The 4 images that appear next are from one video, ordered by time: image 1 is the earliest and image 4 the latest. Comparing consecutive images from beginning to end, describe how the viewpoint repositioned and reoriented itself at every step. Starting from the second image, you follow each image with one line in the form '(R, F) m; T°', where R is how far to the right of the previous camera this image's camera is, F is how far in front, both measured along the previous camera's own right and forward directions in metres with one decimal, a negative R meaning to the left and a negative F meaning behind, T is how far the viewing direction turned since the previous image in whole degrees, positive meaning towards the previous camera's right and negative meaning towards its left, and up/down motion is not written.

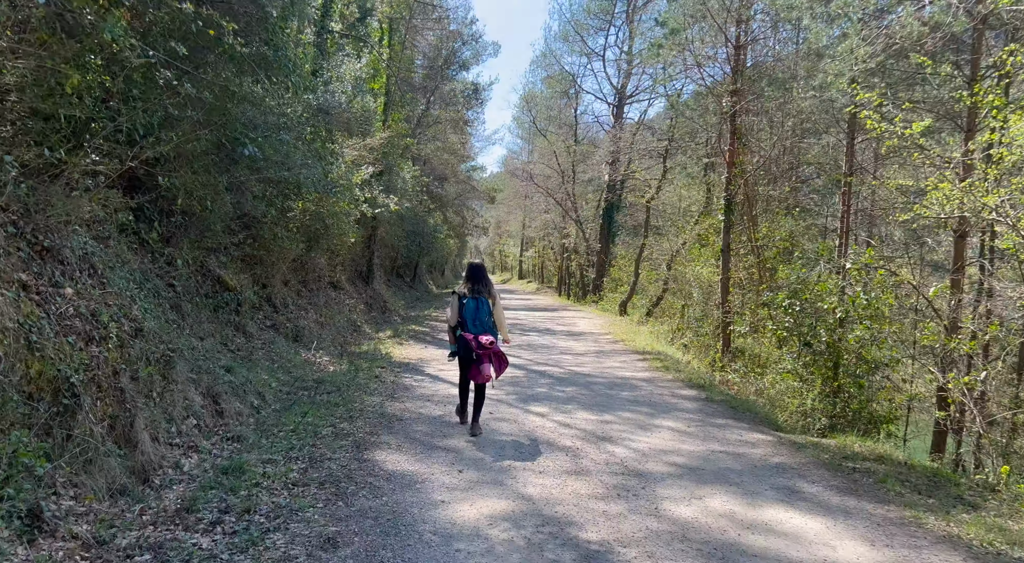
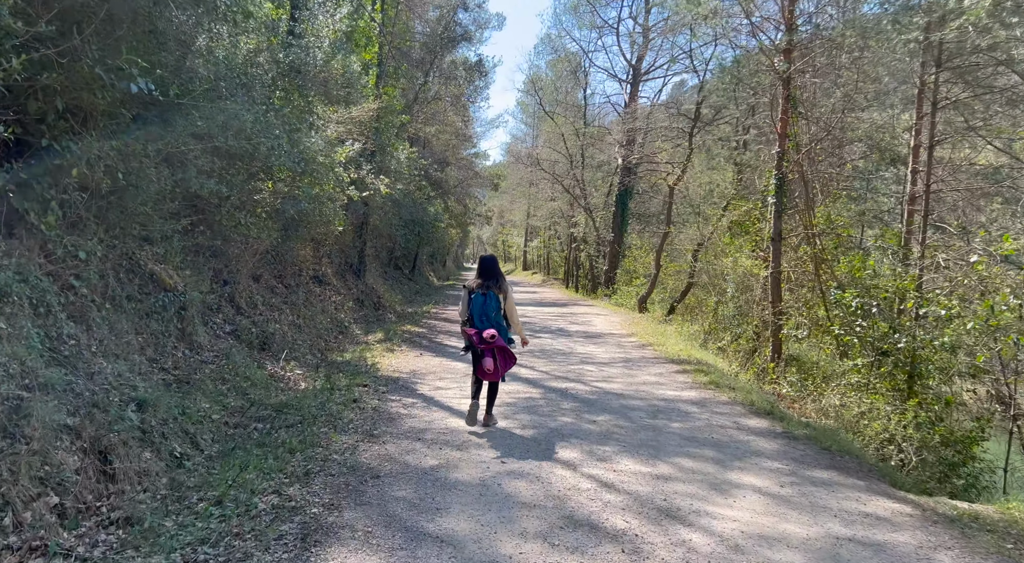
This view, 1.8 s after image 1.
(-0.1, +2.2) m; 0°
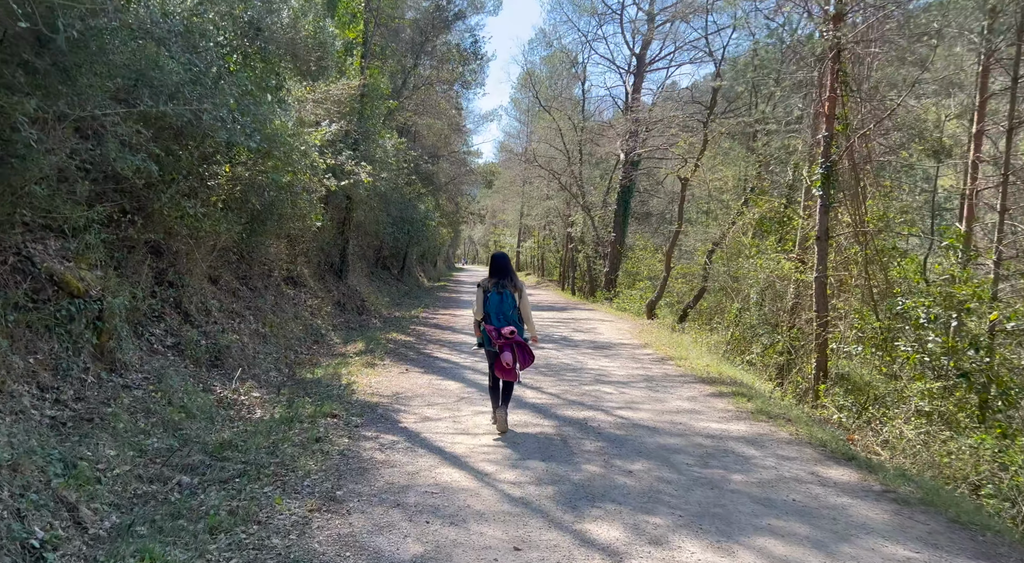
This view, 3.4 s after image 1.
(-0.2, +1.8) m; +1°
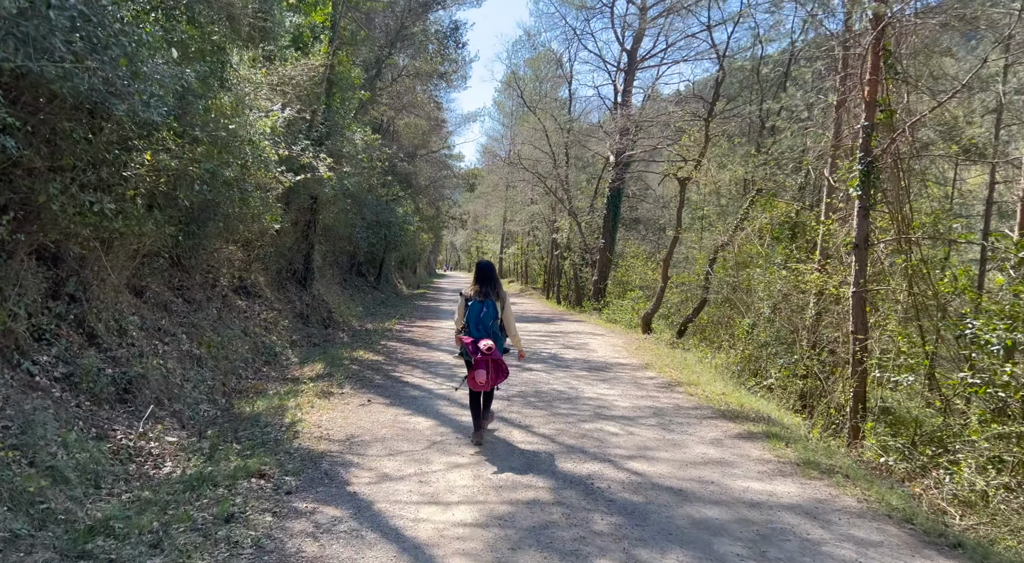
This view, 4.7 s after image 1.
(0.0, +1.6) m; +1°
